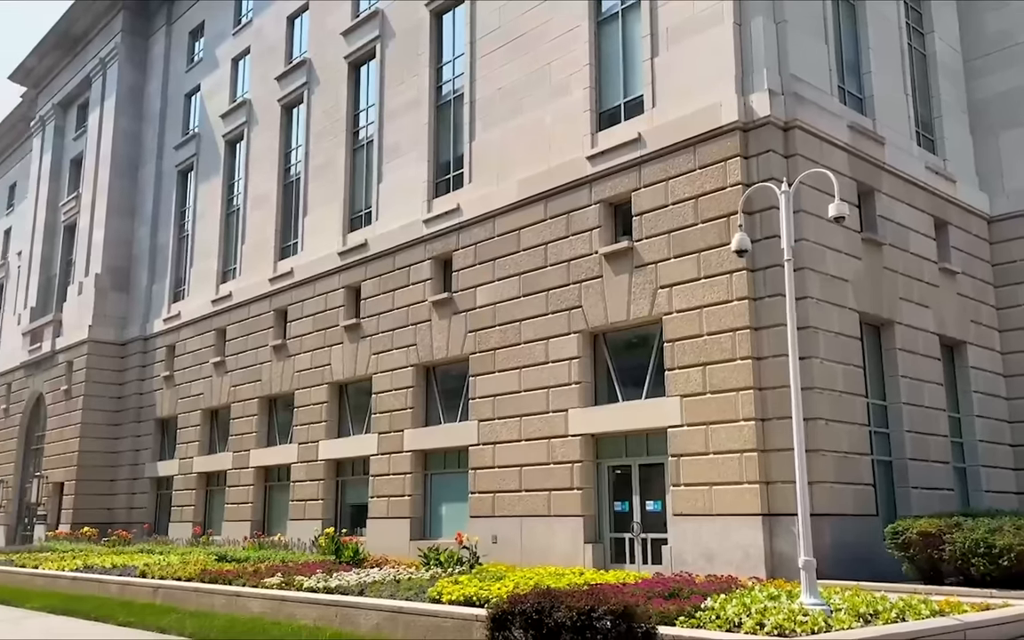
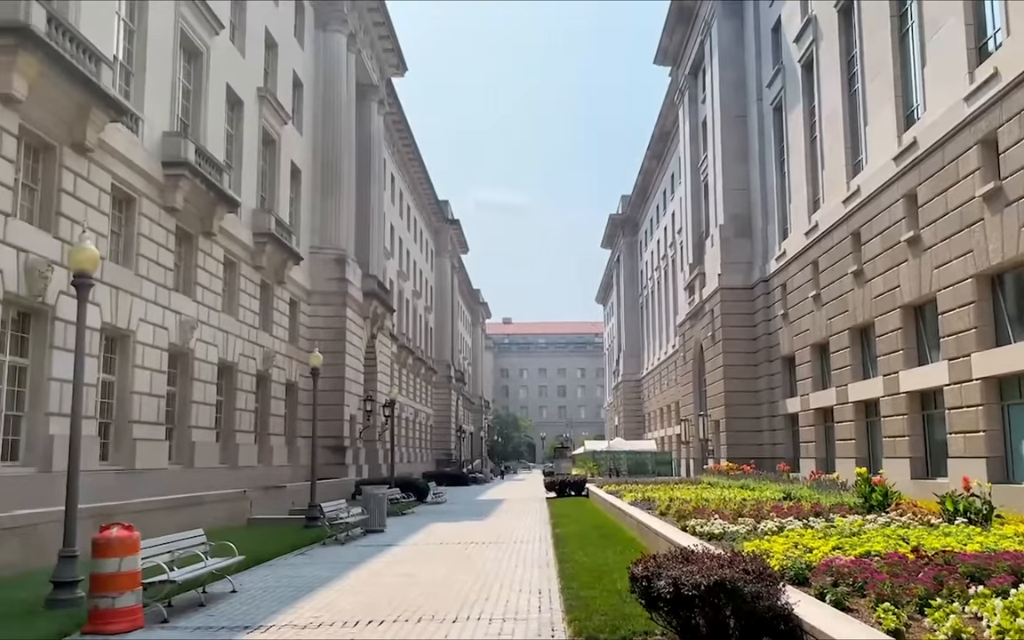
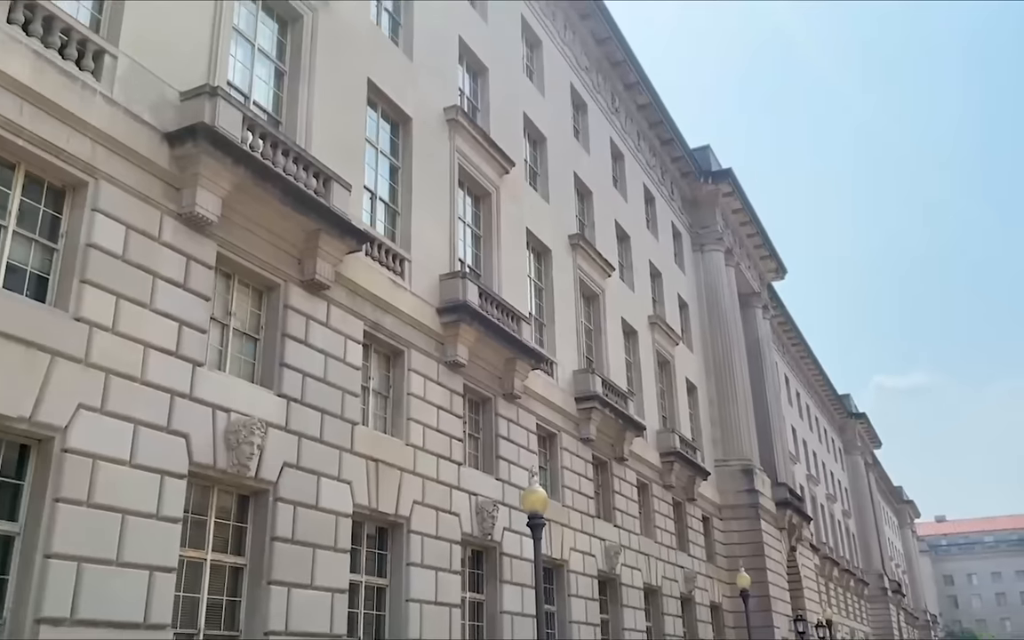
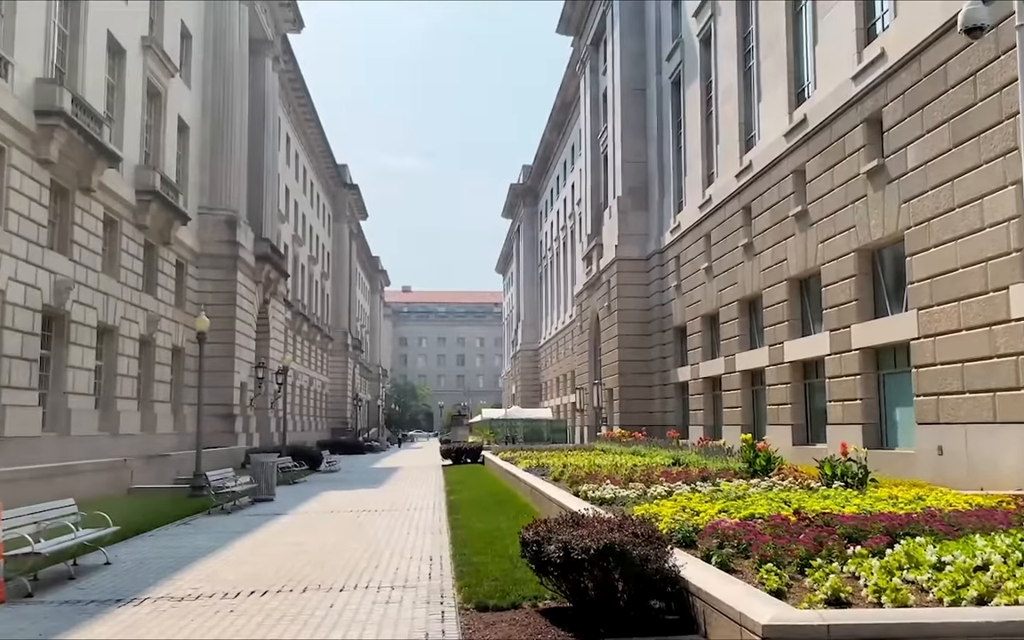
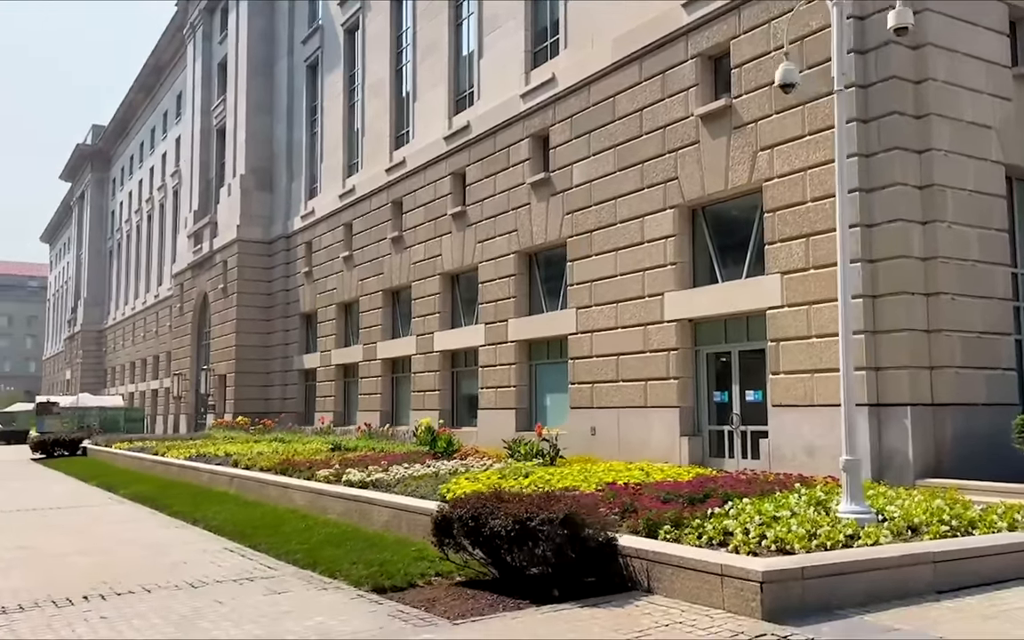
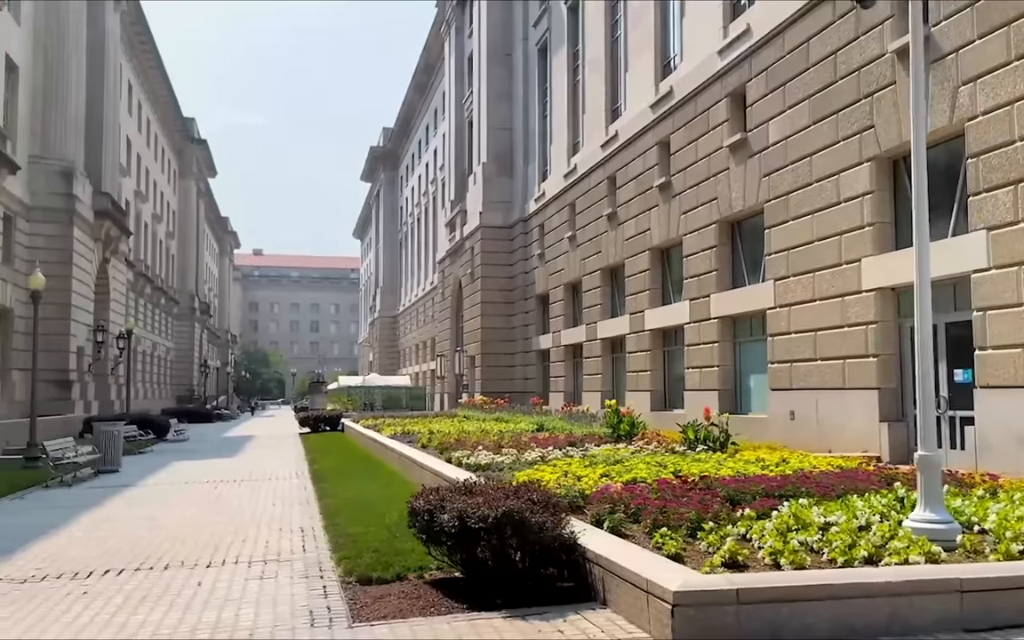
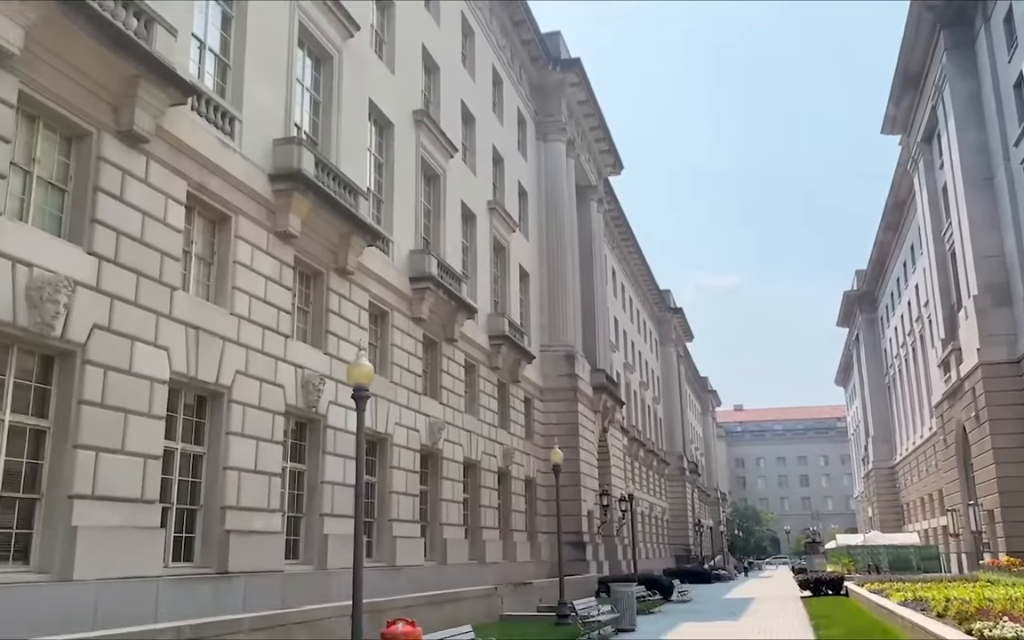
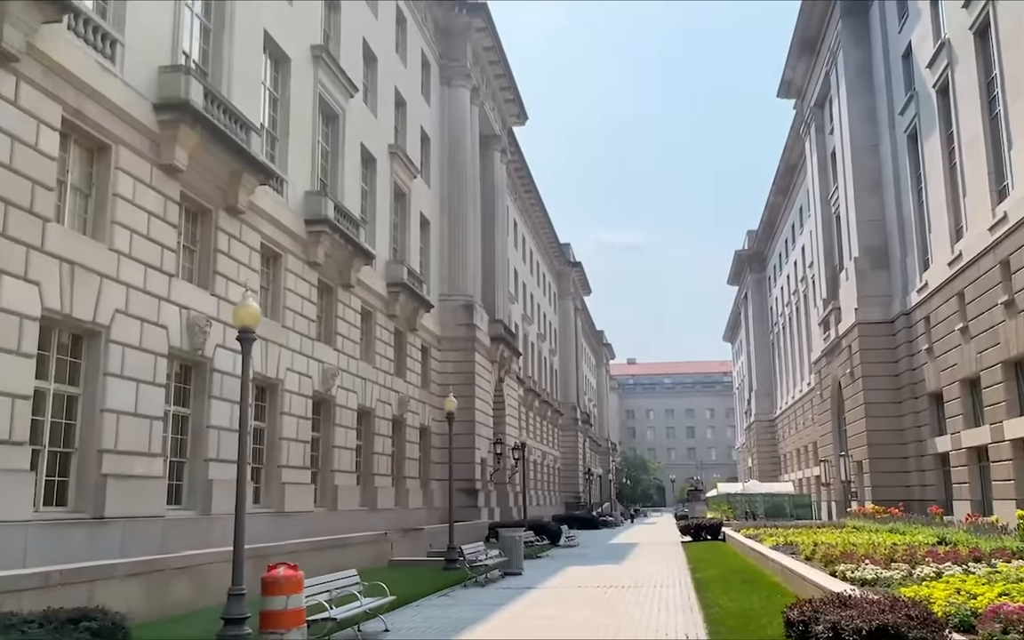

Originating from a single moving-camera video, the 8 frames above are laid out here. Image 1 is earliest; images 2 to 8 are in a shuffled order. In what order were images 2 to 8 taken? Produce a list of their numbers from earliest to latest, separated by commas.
5, 6, 4, 2, 8, 7, 3
